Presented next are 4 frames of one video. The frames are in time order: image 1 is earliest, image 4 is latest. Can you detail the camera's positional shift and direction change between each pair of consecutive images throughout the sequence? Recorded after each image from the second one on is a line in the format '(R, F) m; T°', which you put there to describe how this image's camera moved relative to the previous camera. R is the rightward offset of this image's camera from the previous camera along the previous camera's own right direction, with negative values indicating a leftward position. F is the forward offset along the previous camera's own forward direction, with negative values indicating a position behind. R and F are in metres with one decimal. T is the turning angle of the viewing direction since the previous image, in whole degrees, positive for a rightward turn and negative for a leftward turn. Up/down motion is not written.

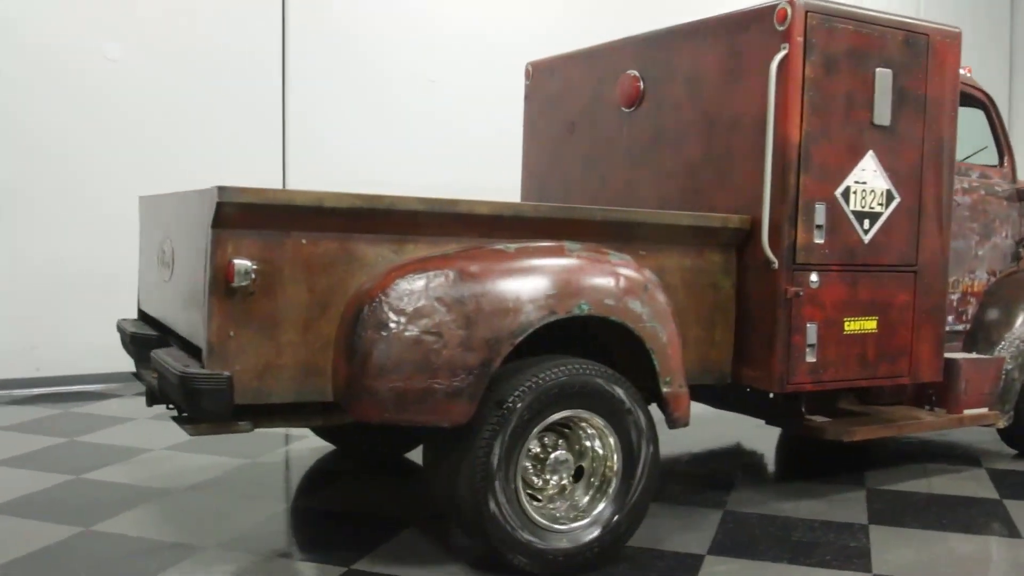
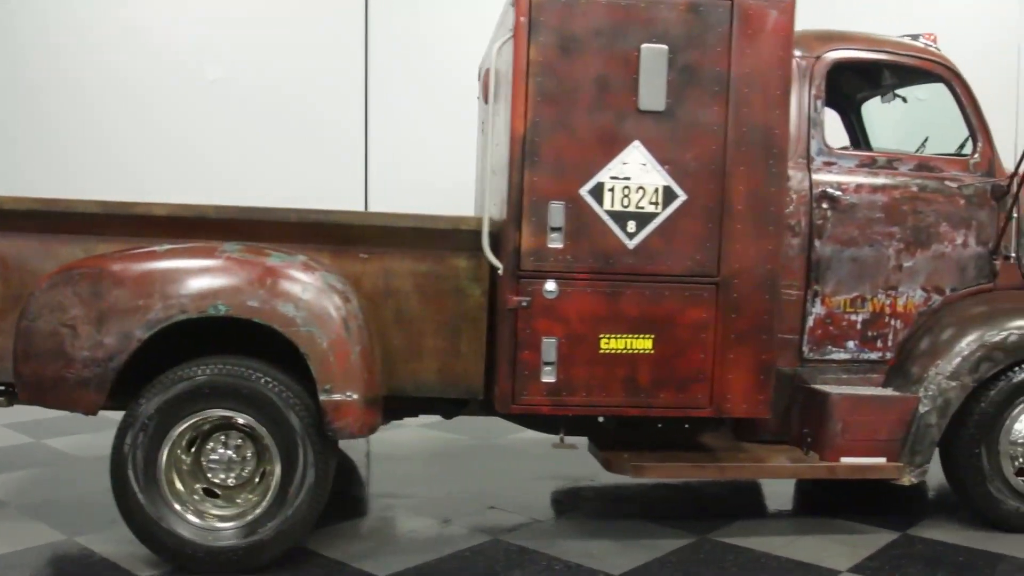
(+2.0, +0.6) m; -24°
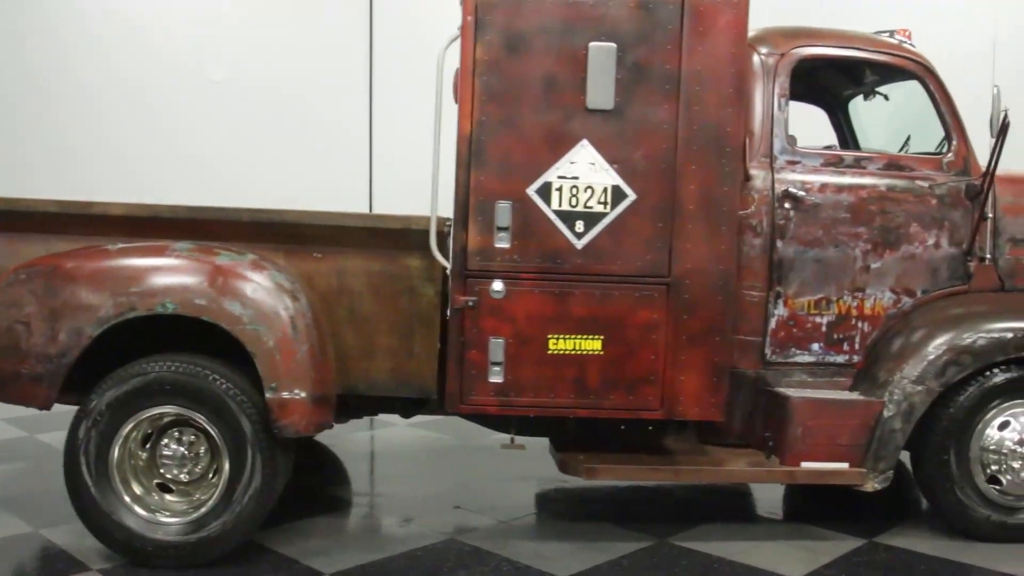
(+0.3, 0.0) m; -3°
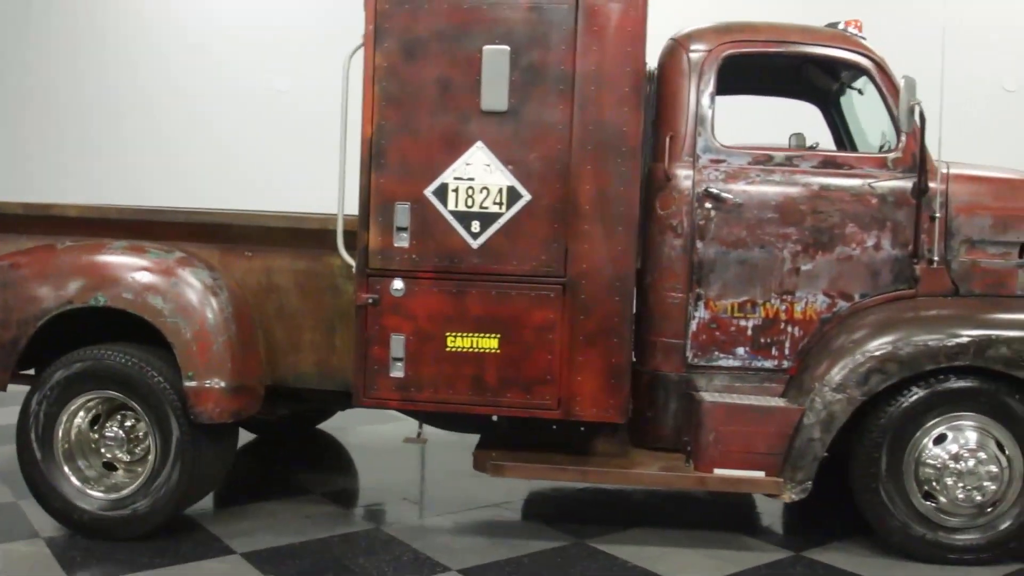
(+0.8, 0.0) m; -10°
